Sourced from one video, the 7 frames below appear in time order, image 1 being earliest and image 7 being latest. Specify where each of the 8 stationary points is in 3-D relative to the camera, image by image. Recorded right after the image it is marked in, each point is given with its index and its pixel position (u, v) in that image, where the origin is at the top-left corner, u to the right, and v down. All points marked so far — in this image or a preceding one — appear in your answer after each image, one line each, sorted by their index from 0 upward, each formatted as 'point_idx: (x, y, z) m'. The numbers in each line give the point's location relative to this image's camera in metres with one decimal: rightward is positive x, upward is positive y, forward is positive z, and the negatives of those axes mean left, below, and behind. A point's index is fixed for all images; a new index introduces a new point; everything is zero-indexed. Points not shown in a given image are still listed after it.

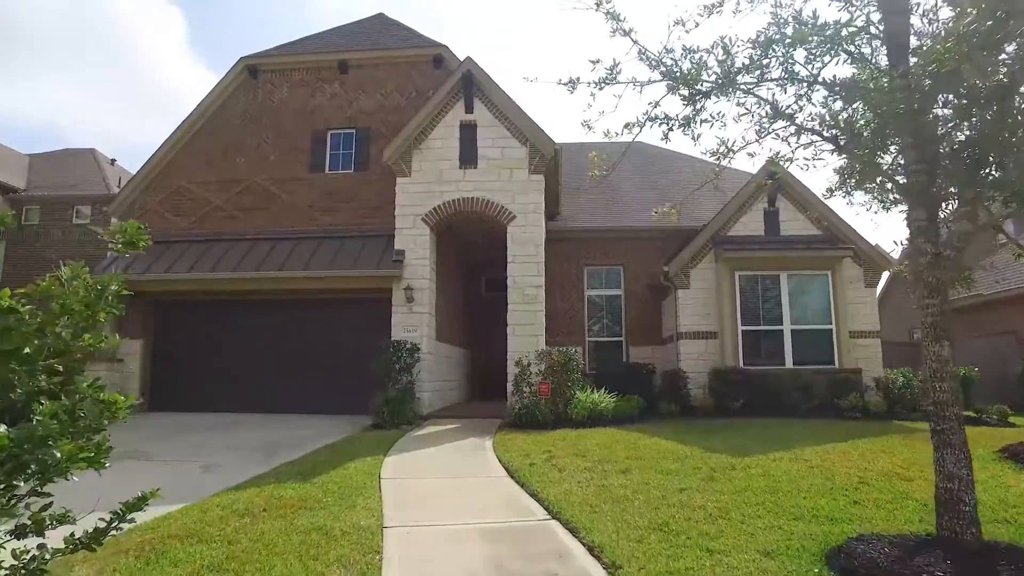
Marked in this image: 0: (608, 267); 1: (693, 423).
0: (+2.6, +0.6, +18.4) m
1: (+3.2, -2.4, +11.6) m
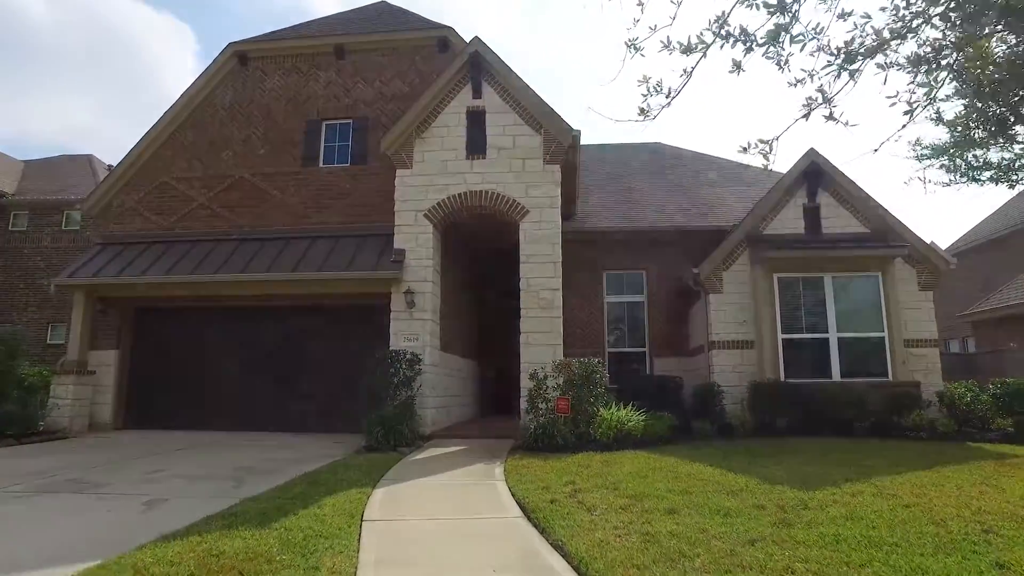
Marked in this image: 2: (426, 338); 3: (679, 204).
0: (+2.9, +0.4, +16.9) m
1: (+3.4, -2.4, +10.1) m
2: (-1.5, -0.9, +11.7) m
3: (+4.4, +2.2, +17.7) m
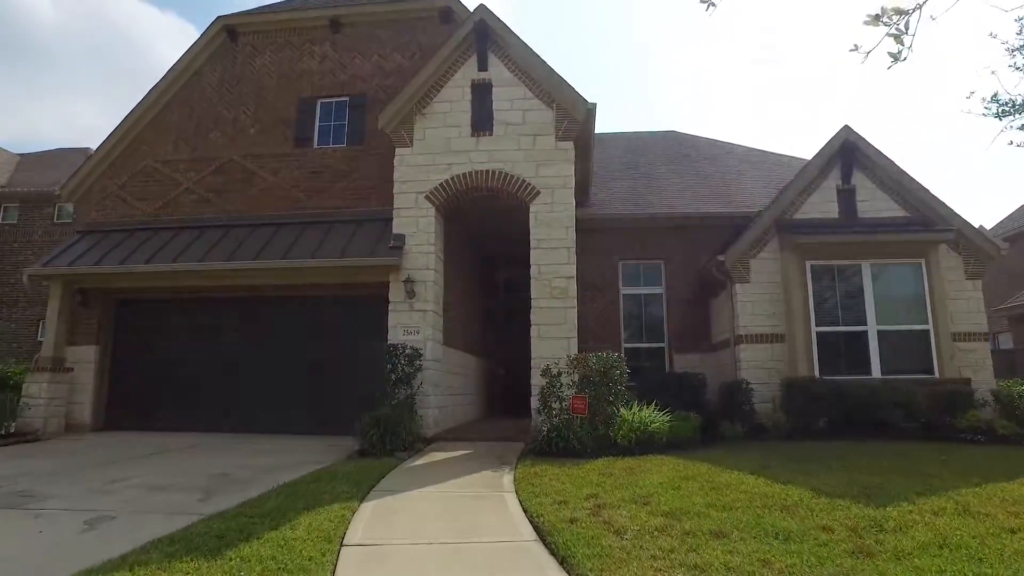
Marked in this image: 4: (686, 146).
0: (+3.2, +0.6, +15.8) m
1: (+3.5, -2.2, +9.0) m
2: (-1.3, -0.7, +10.7) m
3: (+4.6, +2.4, +16.6) m
4: (+5.1, +4.1, +19.8) m
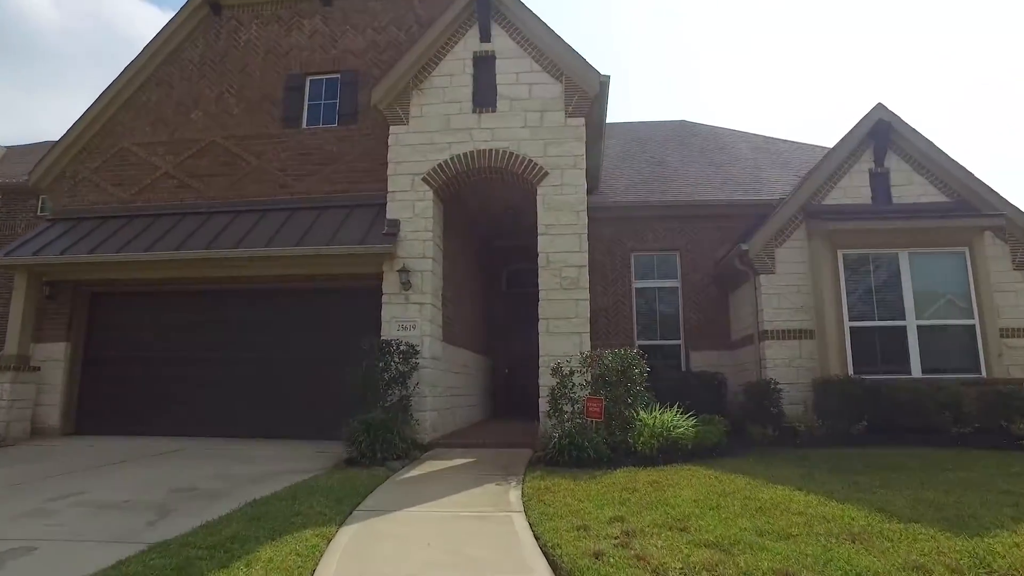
0: (+3.3, +0.8, +14.8) m
1: (+3.6, -2.0, +8.0) m
2: (-1.3, -0.5, +9.7) m
3: (+4.7, +2.5, +15.6) m
4: (+5.2, +4.3, +18.8) m
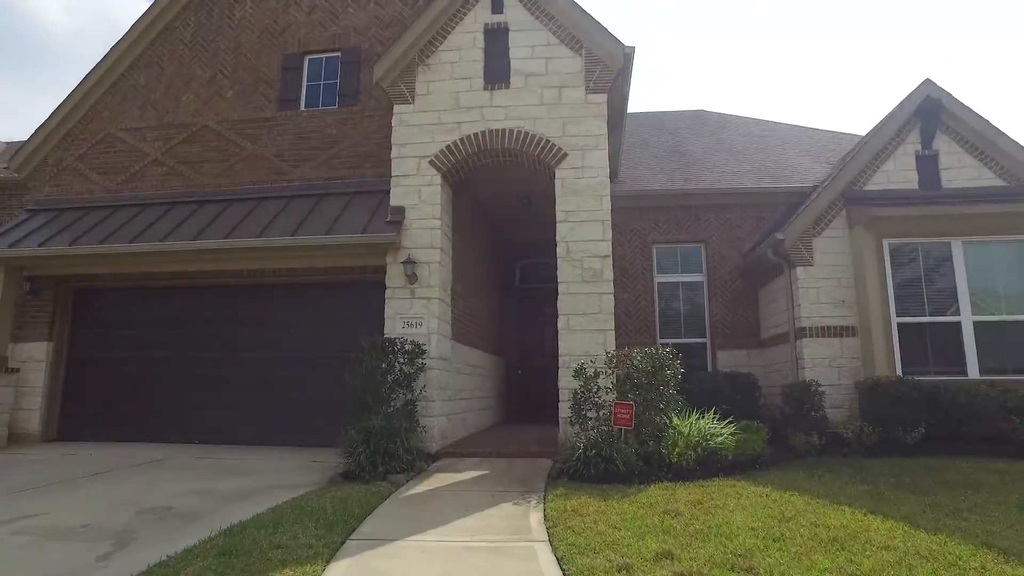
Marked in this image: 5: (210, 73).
0: (+3.5, +0.9, +13.9) m
1: (+3.8, -1.9, +7.1) m
2: (-1.0, -0.5, +8.8) m
3: (+5.0, +2.7, +14.6) m
4: (+5.5, +4.4, +17.8) m
5: (-5.1, +3.6, +11.4) m
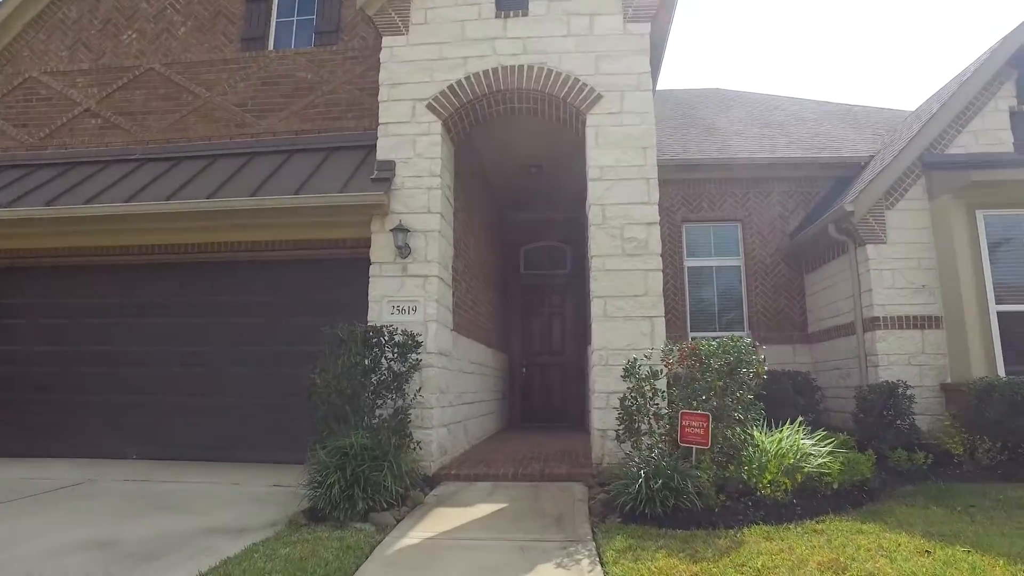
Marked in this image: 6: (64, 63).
0: (+3.7, +1.1, +12.0) m
1: (+4.0, -1.7, +5.2) m
2: (-0.8, -0.2, +6.9) m
3: (+5.1, +2.9, +12.8) m
4: (+5.6, +4.6, +16.0) m
5: (-4.9, +3.9, +9.4) m
6: (-6.2, +3.1, +9.2) m
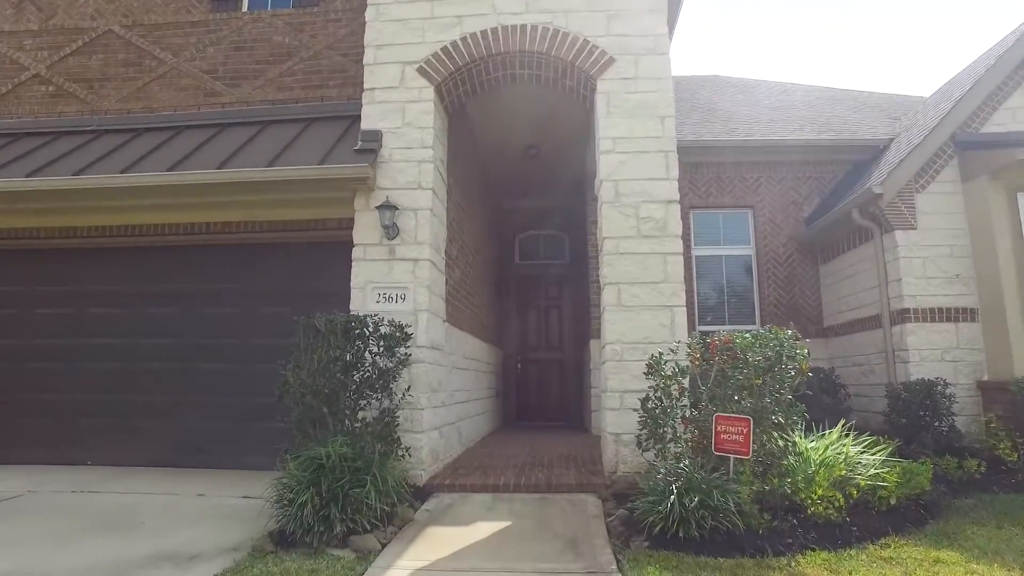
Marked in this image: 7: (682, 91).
0: (+3.6, +1.3, +11.3) m
1: (+4.1, -1.6, +4.5) m
2: (-0.8, -0.1, +6.1) m
3: (+5.0, +3.1, +12.1) m
4: (+5.5, +4.8, +15.2) m
5: (-4.9, +4.1, +8.5) m
6: (-6.2, +3.3, +8.3) m
7: (+3.8, +4.6, +15.0) m
